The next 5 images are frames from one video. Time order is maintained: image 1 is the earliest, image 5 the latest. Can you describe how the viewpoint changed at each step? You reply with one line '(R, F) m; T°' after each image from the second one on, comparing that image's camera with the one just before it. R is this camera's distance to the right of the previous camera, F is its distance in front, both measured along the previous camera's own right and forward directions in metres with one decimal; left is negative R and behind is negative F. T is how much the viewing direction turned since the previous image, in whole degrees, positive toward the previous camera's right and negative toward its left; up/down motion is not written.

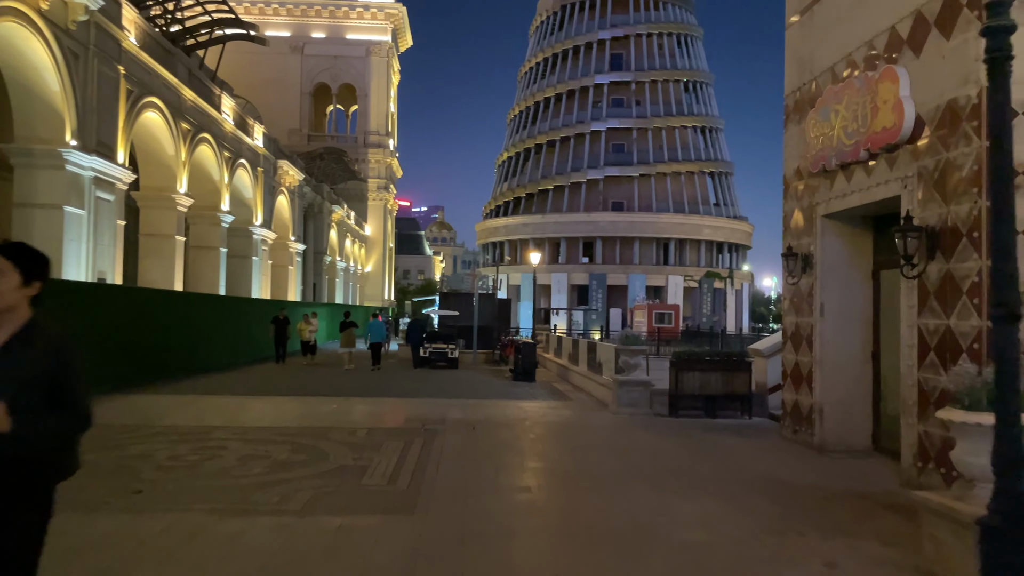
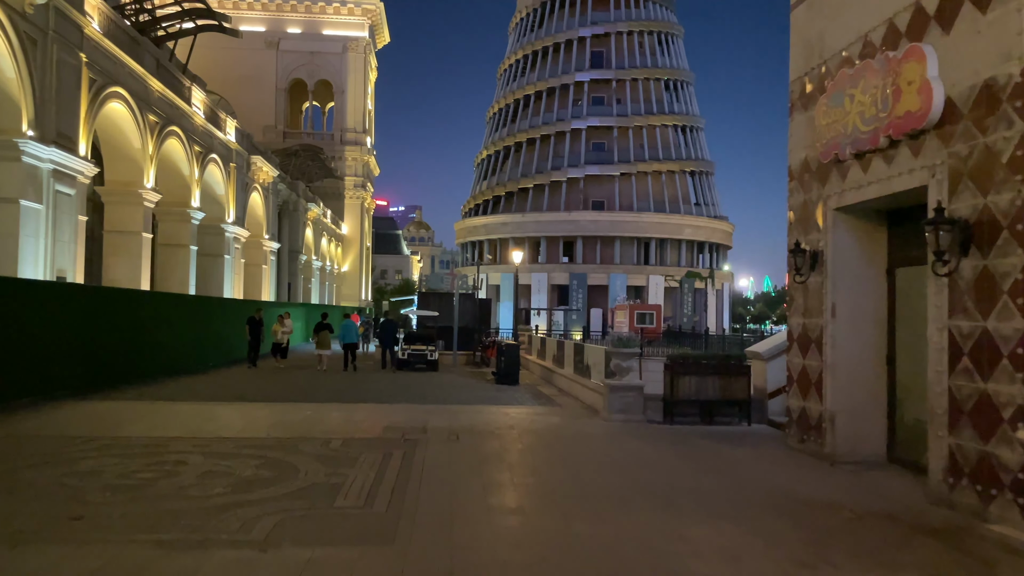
(-0.1, +0.8) m; +2°
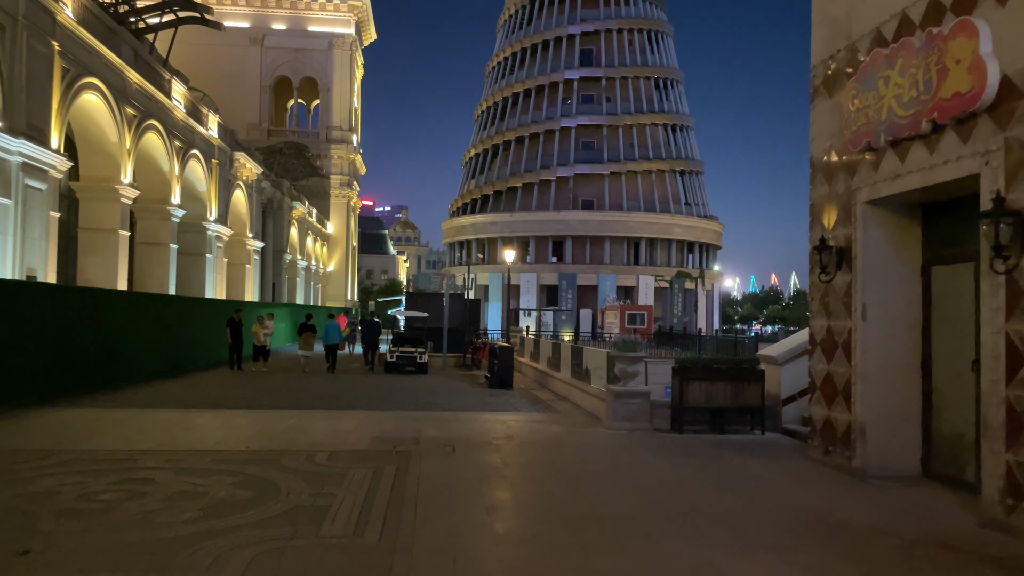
(-0.2, +0.8) m; +1°
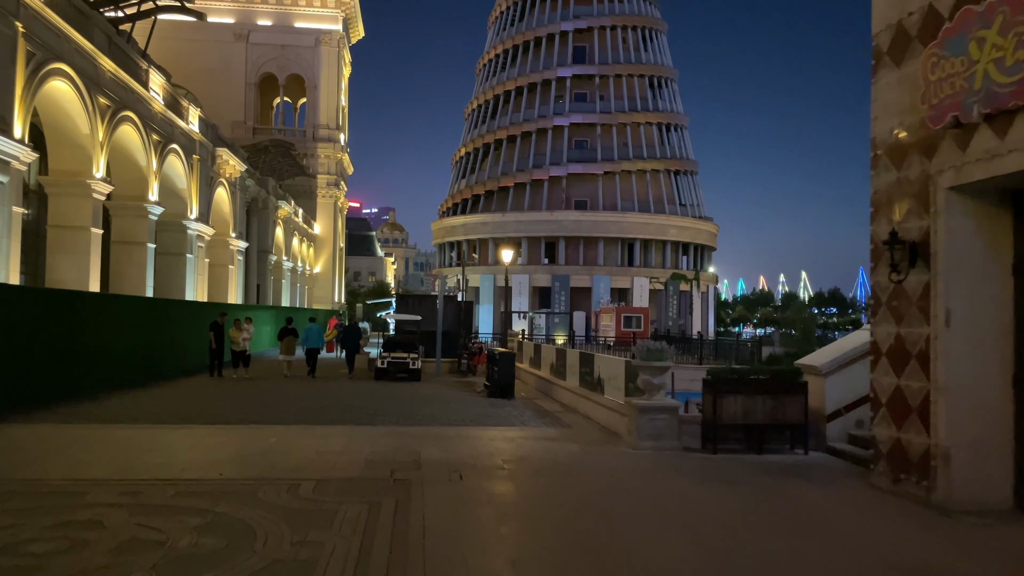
(-0.3, +1.3) m; +1°
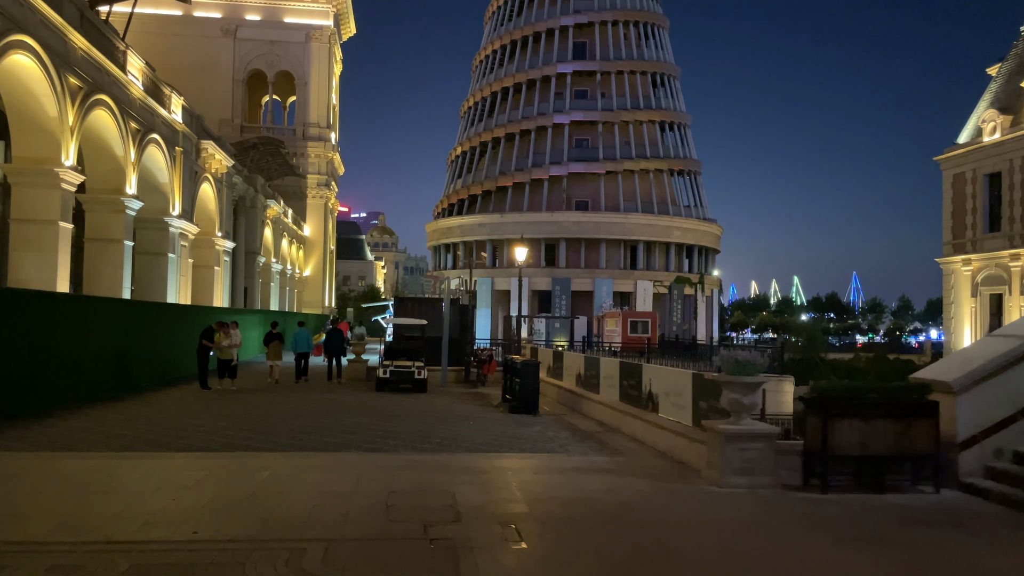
(-0.7, +2.1) m; +1°
